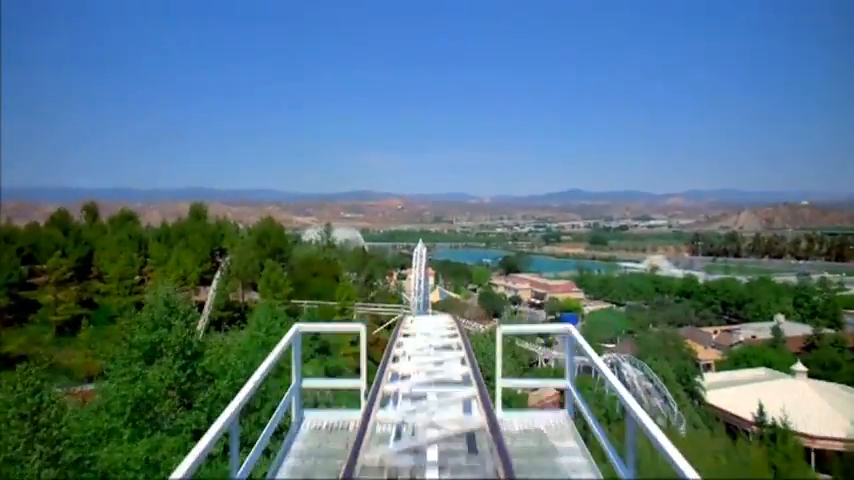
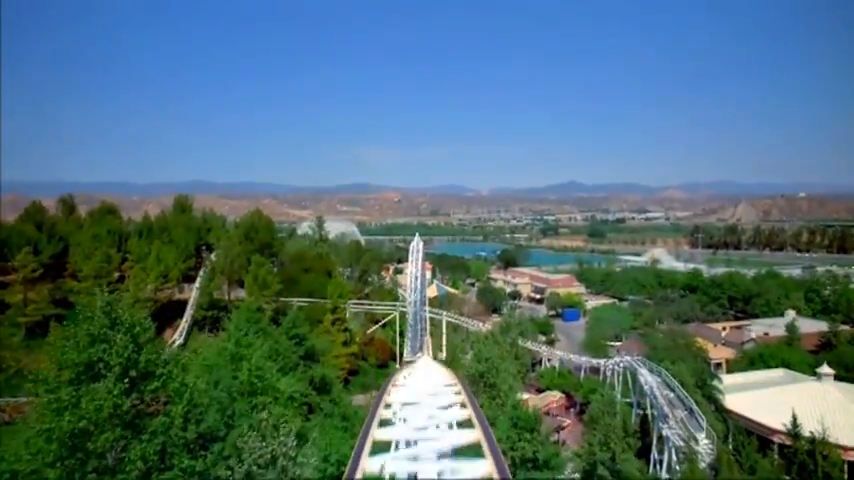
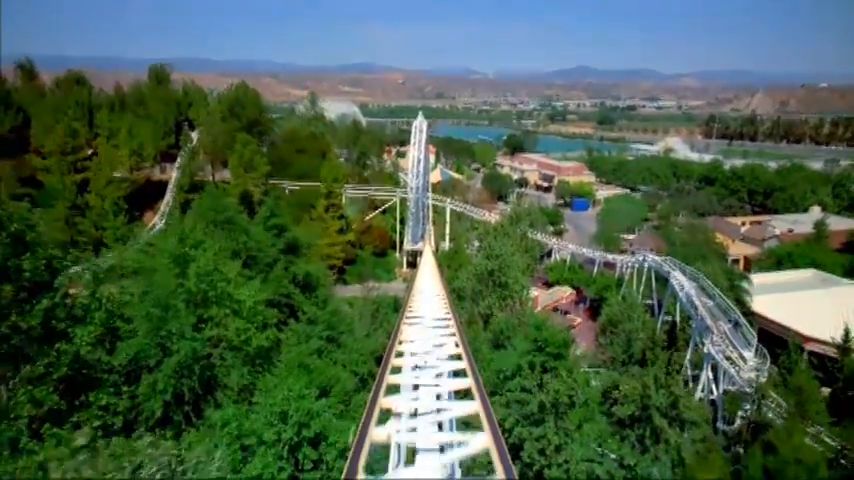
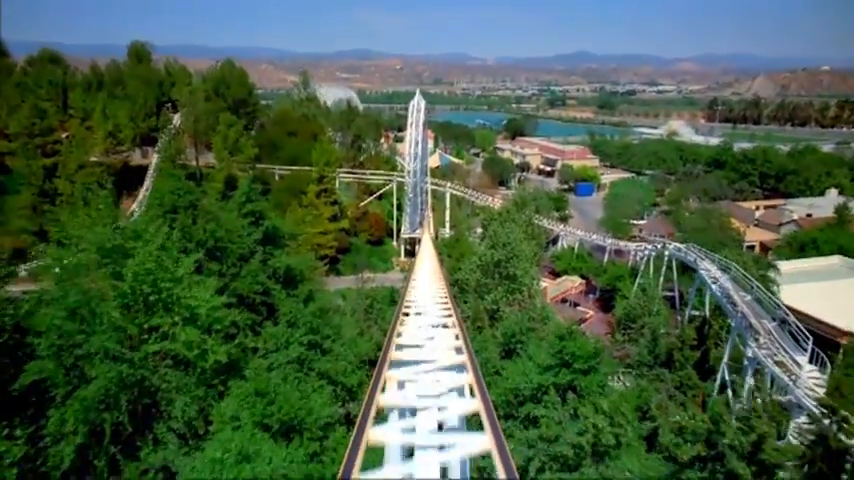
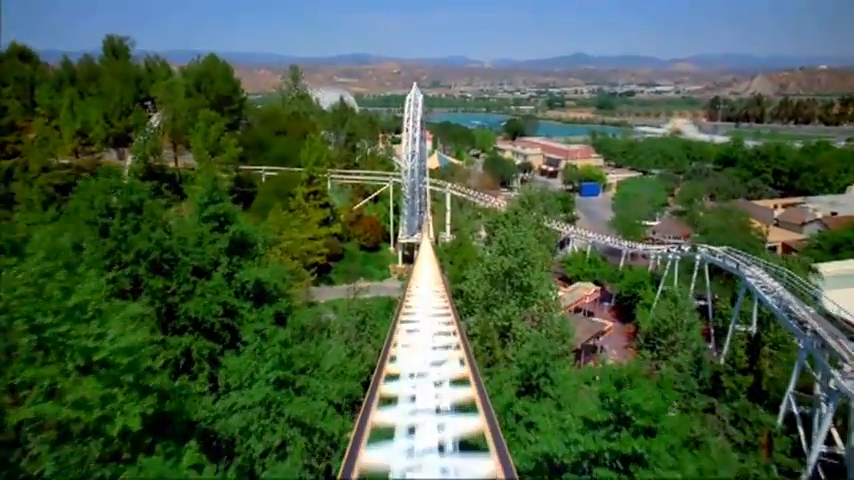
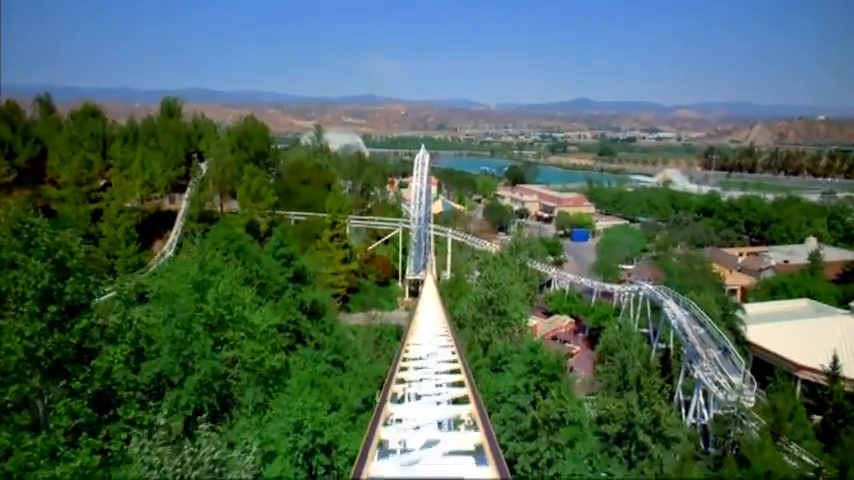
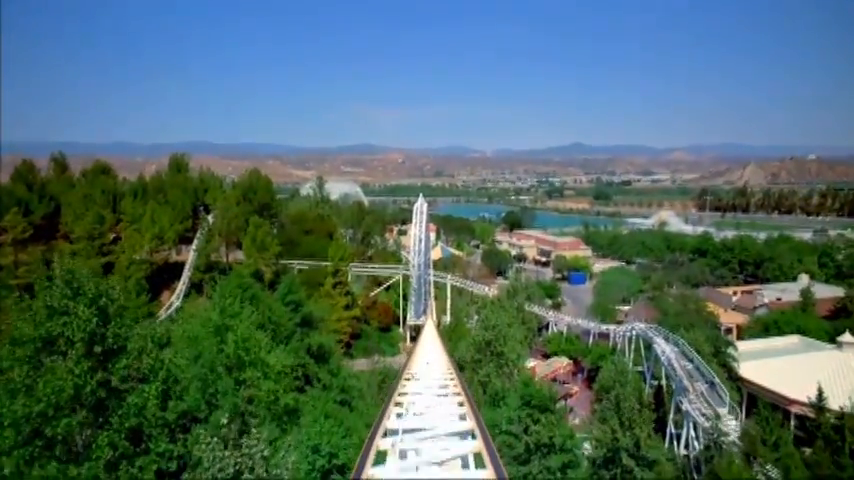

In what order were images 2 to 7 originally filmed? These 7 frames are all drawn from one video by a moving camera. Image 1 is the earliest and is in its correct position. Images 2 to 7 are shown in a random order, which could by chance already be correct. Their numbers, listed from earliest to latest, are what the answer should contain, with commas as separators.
2, 7, 6, 3, 4, 5
